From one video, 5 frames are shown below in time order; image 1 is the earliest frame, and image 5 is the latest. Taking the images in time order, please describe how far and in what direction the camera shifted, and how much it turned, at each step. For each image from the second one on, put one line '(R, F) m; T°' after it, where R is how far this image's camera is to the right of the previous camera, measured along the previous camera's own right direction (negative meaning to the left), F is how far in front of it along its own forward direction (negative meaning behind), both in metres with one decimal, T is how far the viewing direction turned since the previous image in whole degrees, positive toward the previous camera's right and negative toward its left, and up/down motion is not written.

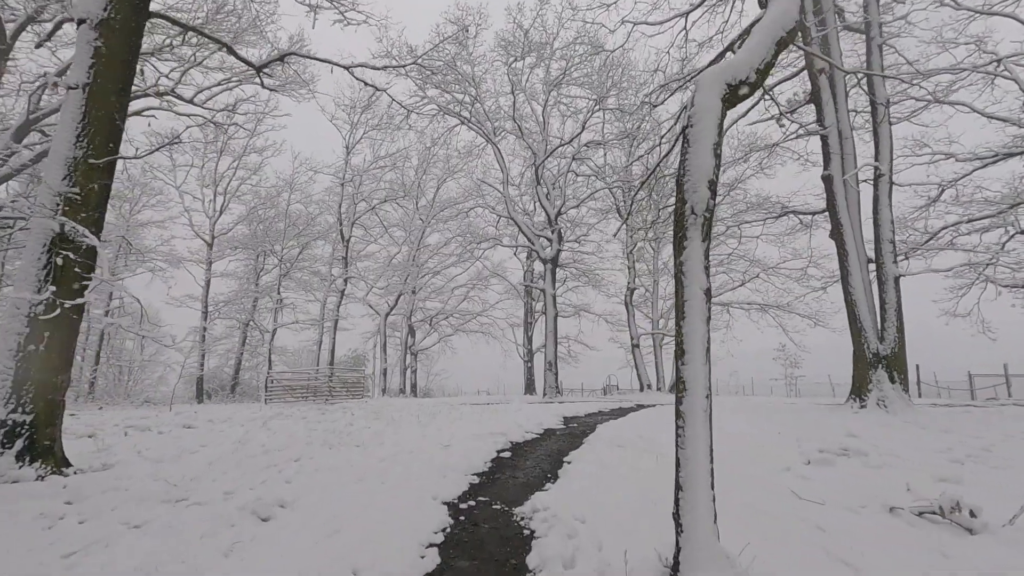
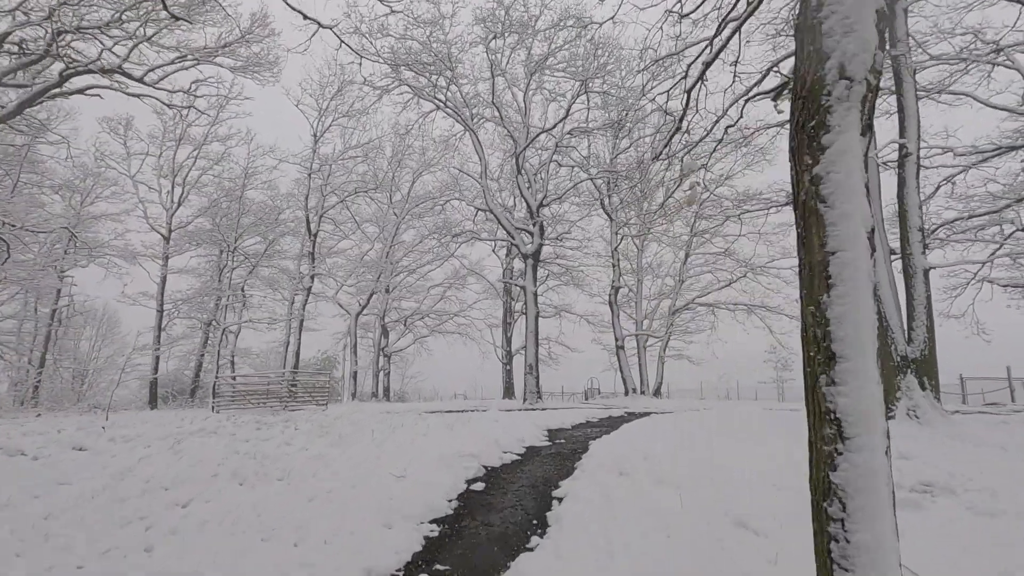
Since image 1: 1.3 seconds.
(0.0, +1.3) m; +2°
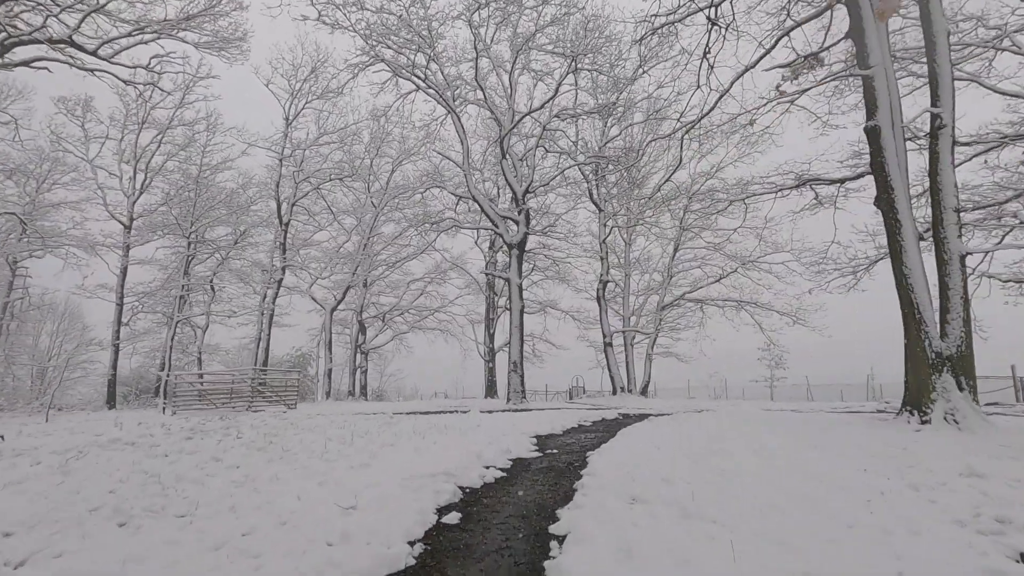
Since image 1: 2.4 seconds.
(0.0, +1.1) m; +2°
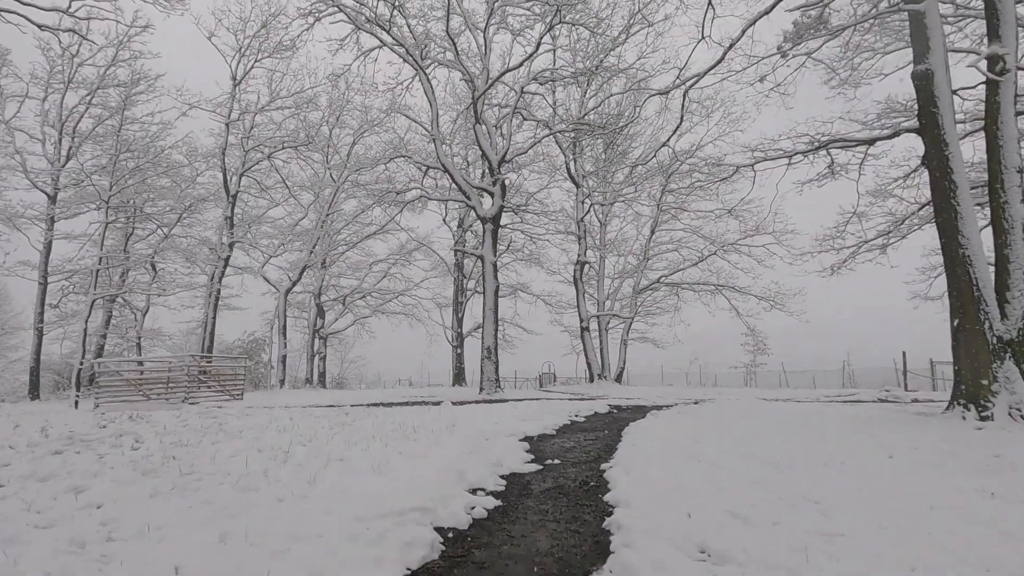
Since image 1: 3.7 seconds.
(-0.2, +1.4) m; +4°
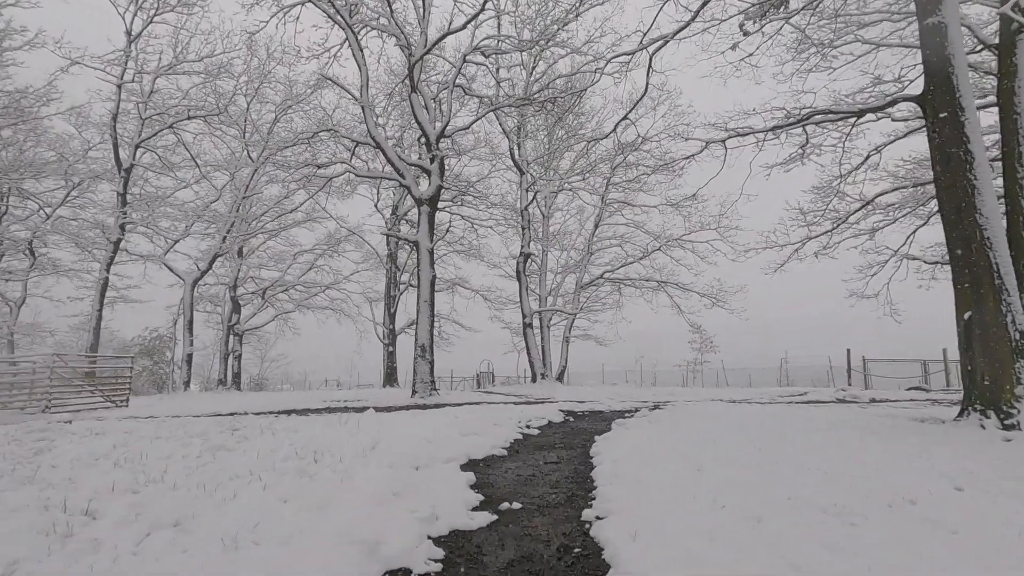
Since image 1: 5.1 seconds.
(0.0, +1.4) m; +7°
